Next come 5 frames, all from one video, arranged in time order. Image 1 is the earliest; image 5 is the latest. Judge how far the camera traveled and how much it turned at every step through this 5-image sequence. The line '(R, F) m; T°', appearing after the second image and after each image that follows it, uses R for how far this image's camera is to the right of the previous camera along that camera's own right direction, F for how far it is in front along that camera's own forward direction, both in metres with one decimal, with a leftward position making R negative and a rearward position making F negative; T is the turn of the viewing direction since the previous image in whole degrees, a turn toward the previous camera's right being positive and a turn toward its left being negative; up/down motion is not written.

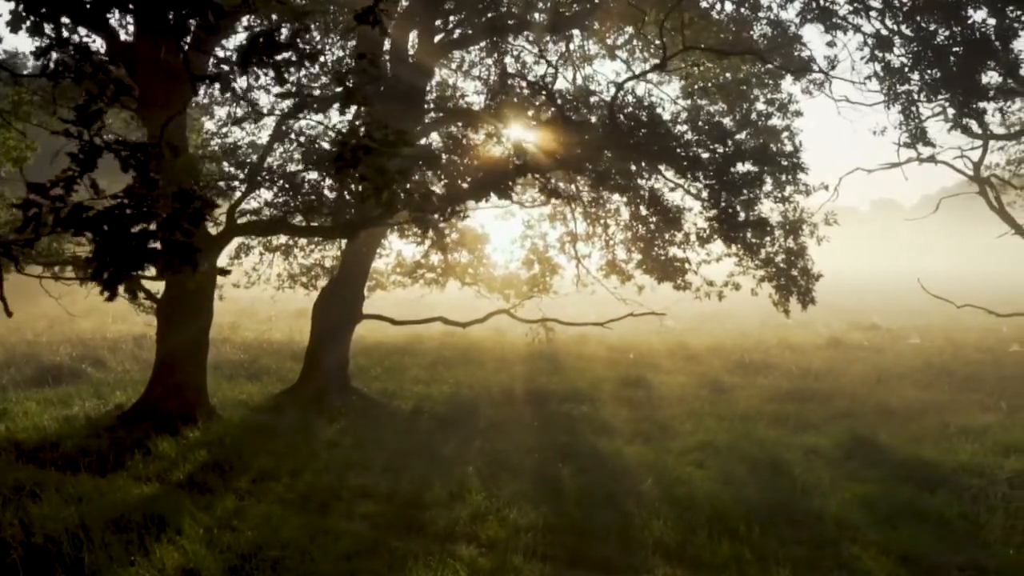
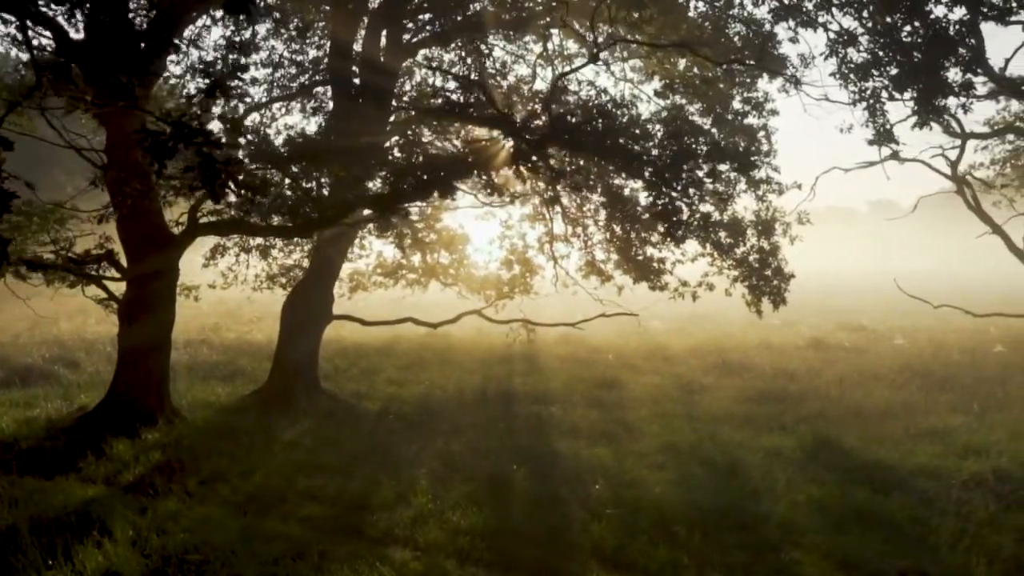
(+0.6, +0.1) m; 0°
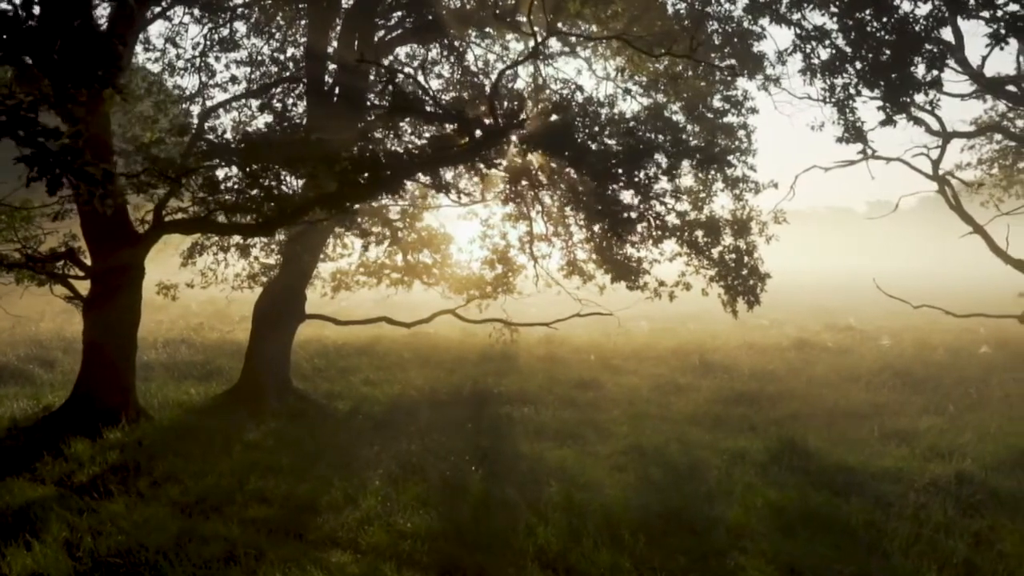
(+0.5, +0.1) m; 0°
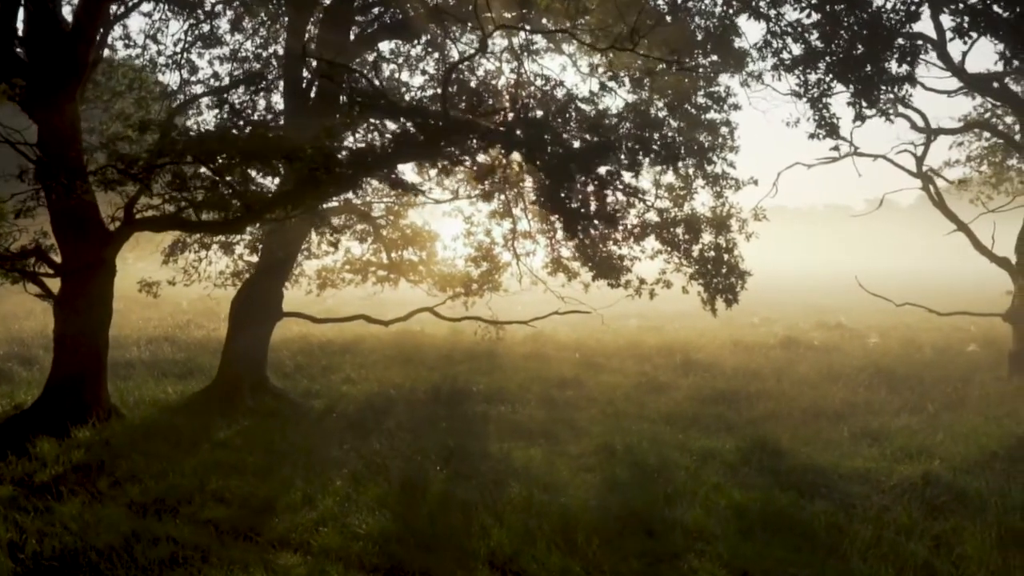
(+0.4, +0.1) m; 0°
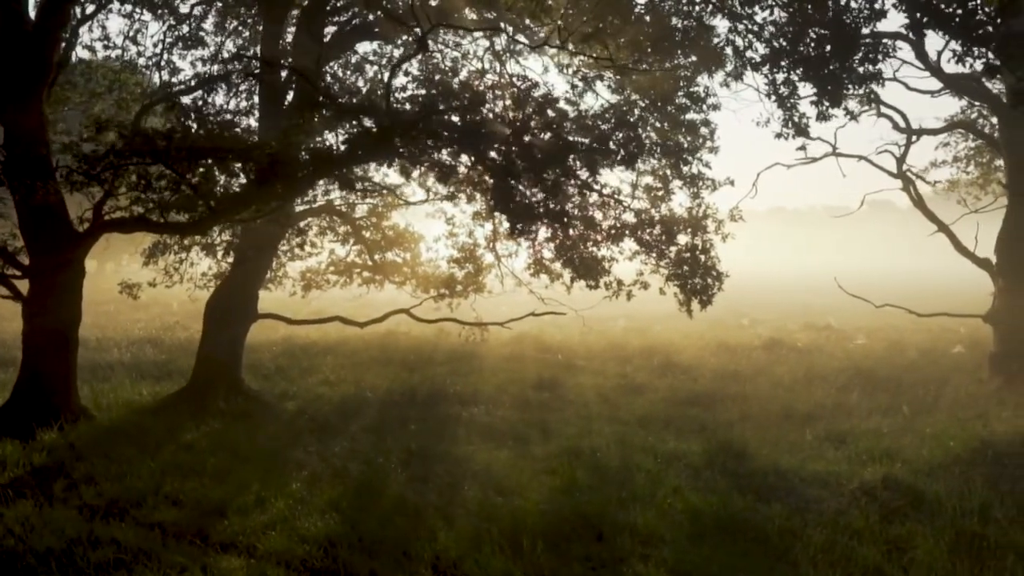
(+0.5, +0.1) m; 0°
